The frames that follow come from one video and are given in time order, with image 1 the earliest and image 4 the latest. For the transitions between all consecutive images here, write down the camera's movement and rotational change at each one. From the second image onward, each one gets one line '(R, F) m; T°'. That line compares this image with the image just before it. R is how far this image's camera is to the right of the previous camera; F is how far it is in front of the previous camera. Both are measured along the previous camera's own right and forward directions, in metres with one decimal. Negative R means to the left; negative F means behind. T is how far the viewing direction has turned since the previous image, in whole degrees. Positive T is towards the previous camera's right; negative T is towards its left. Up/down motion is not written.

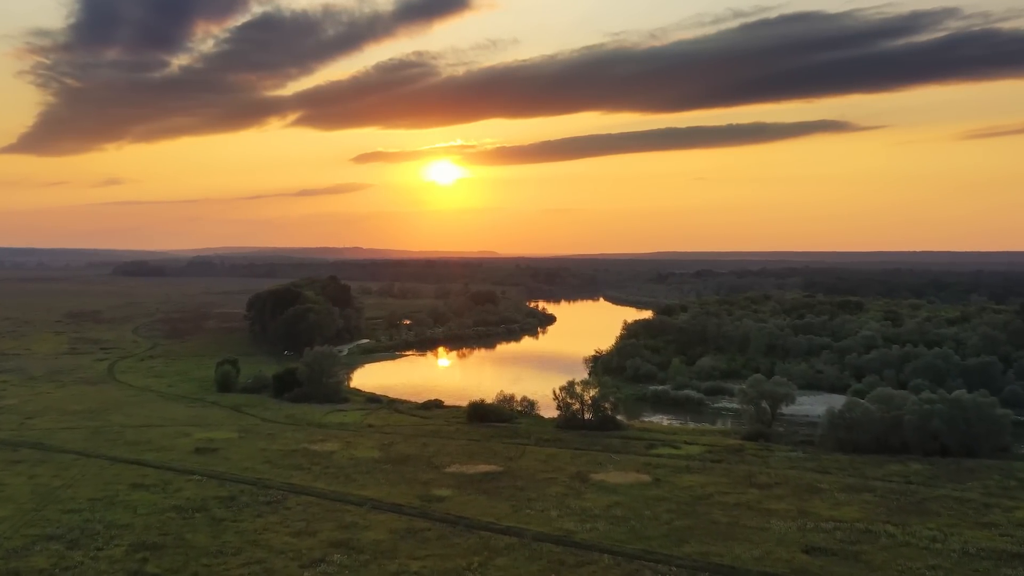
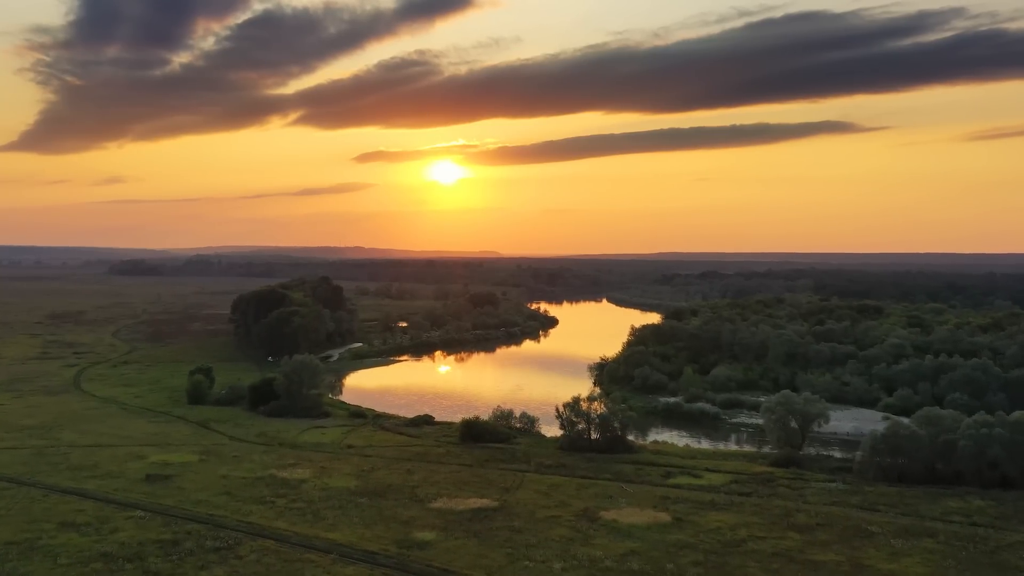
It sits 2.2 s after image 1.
(+0.2, +5.6) m; 0°
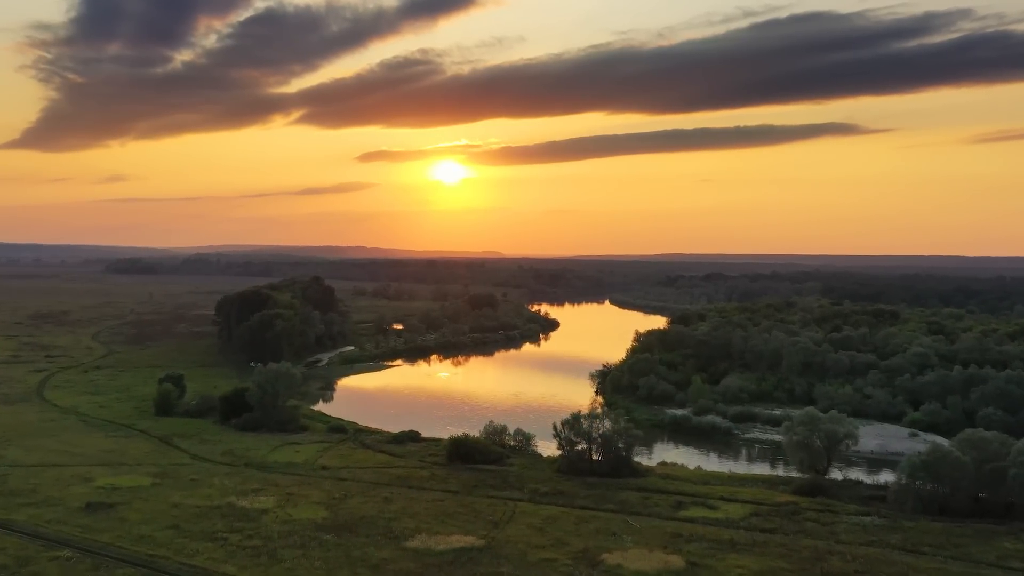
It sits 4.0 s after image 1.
(+0.5, +4.6) m; 0°
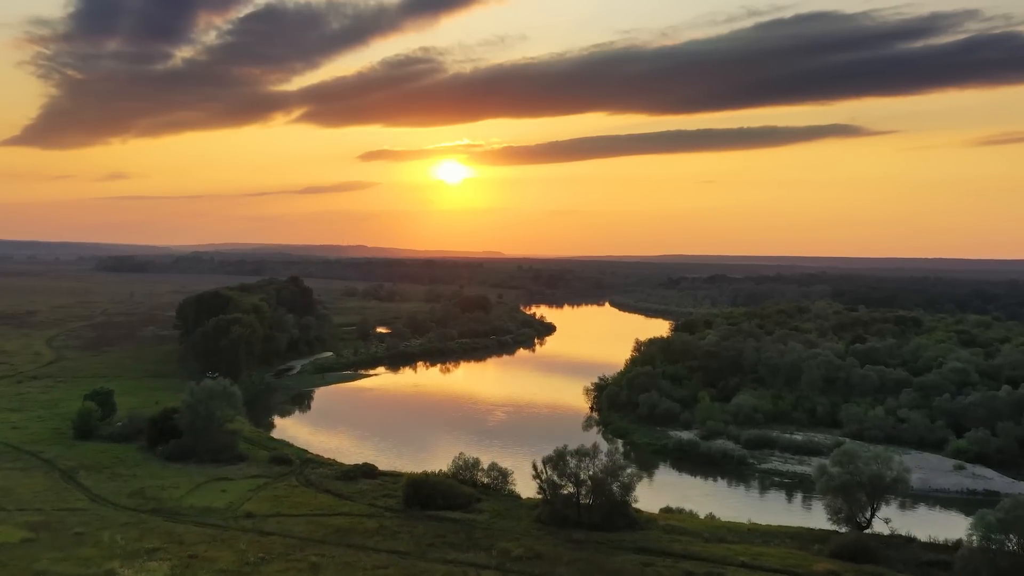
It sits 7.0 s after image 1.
(+1.5, +7.7) m; 0°
